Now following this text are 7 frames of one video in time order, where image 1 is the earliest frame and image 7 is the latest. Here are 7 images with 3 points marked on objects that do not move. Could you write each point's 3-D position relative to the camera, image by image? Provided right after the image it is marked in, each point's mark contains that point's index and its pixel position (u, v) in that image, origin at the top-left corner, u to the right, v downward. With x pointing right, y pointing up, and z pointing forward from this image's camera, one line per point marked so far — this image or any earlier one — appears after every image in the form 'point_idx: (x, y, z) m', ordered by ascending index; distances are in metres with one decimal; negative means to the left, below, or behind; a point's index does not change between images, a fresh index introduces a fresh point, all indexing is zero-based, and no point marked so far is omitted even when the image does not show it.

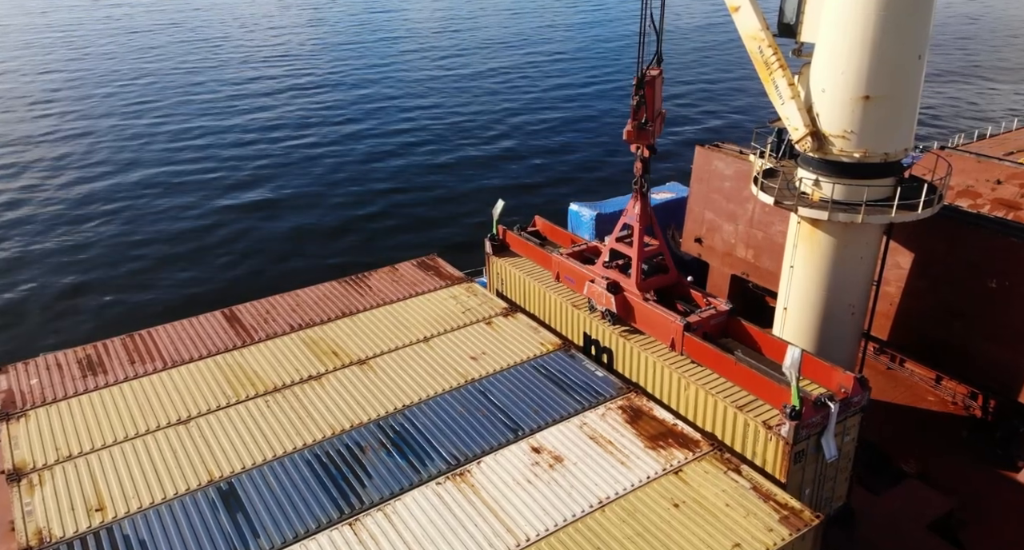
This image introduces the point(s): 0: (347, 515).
0: (-3.6, -5.3, +17.1) m
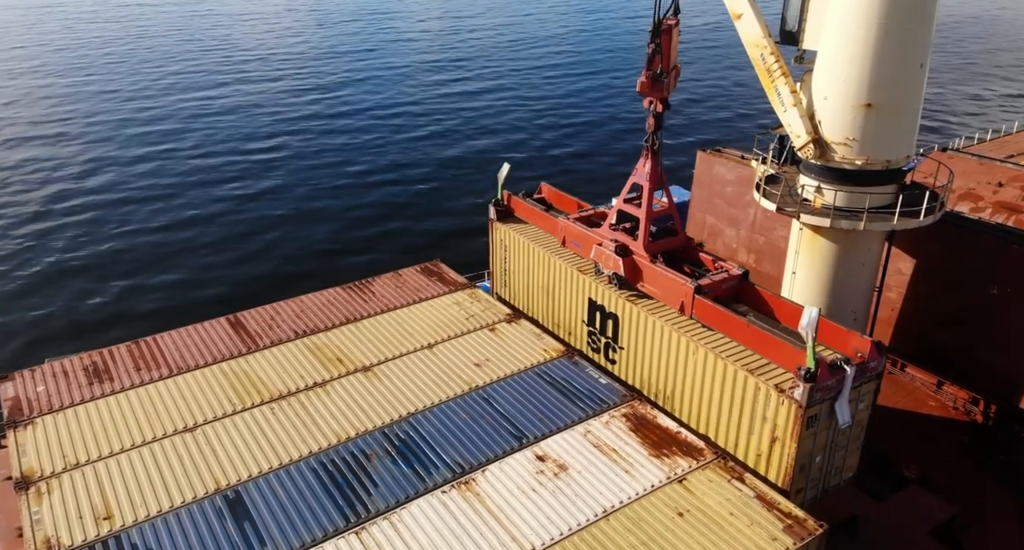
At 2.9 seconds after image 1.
0: (-3.5, -5.5, +17.2) m
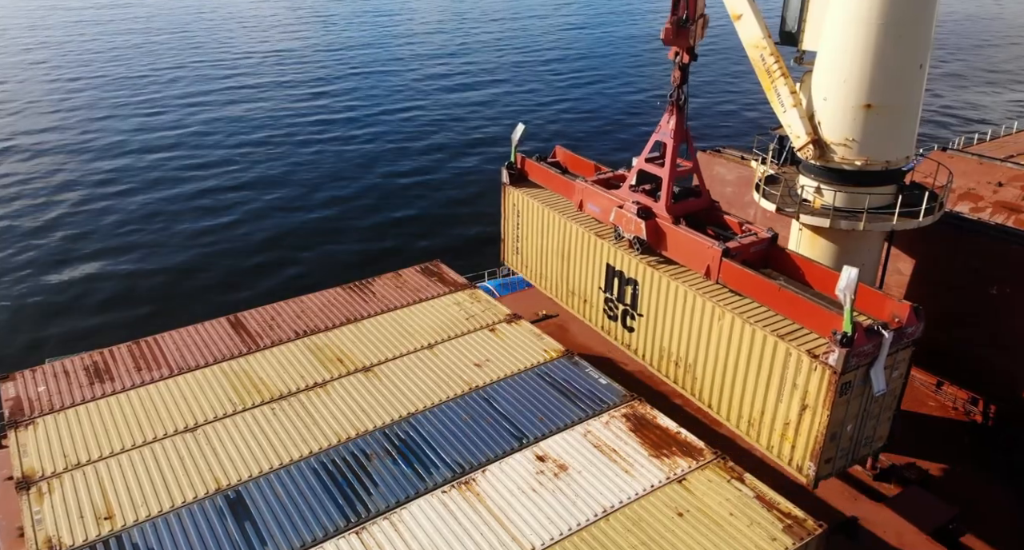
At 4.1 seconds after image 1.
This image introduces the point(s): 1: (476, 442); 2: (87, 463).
0: (-3.5, -5.5, +17.2) m
1: (-0.9, -4.2, +19.7) m
2: (-10.5, -4.6, +19.2) m
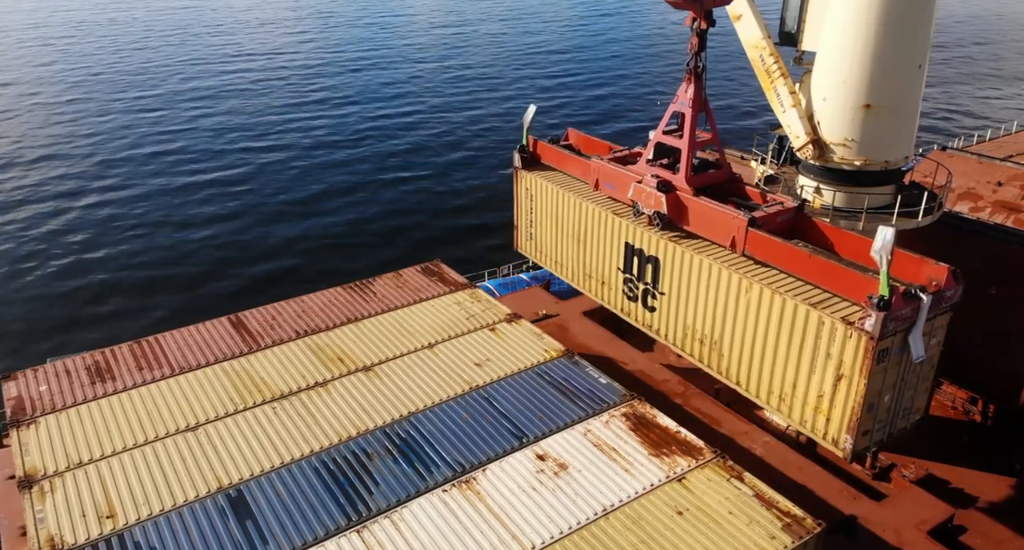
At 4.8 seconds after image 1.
0: (-3.5, -5.5, +17.3) m
1: (-0.9, -4.2, +19.7) m
2: (-10.5, -4.6, +19.2) m
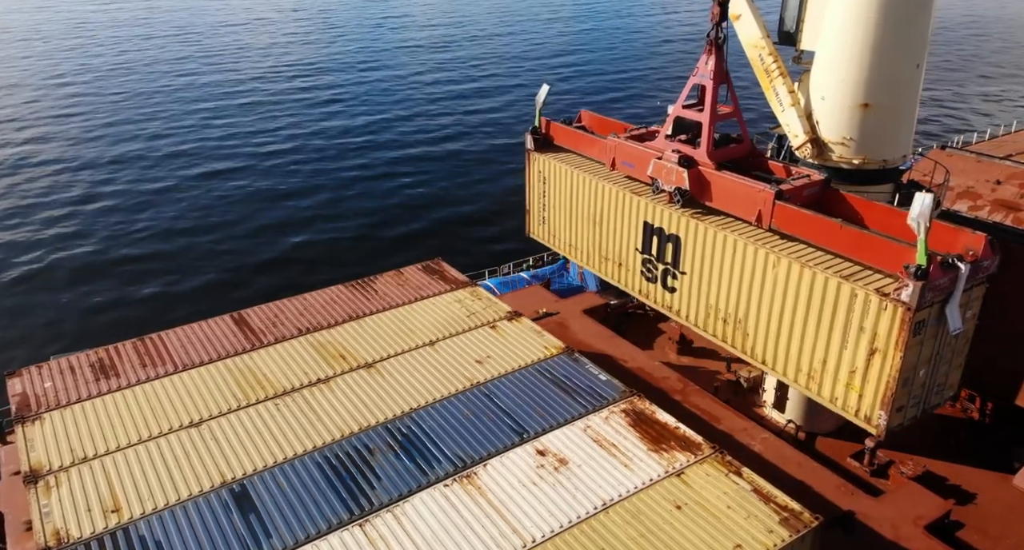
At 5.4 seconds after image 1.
0: (-3.5, -5.4, +17.5) m
1: (-0.9, -4.2, +19.9) m
2: (-10.5, -4.5, +19.4) m
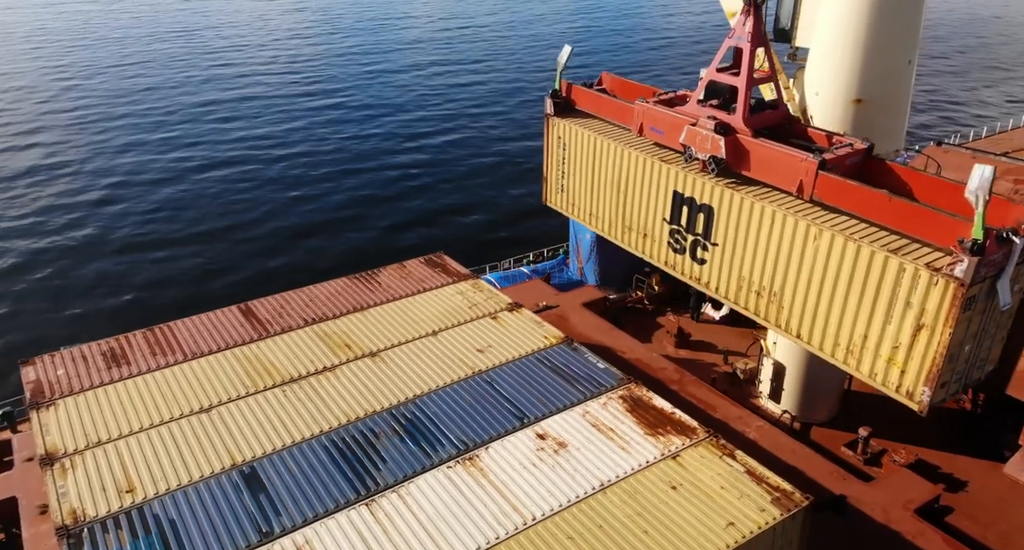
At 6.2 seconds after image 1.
0: (-3.5, -5.1, +18.1) m
1: (-0.9, -3.9, +20.5) m
2: (-10.4, -4.3, +20.0) m
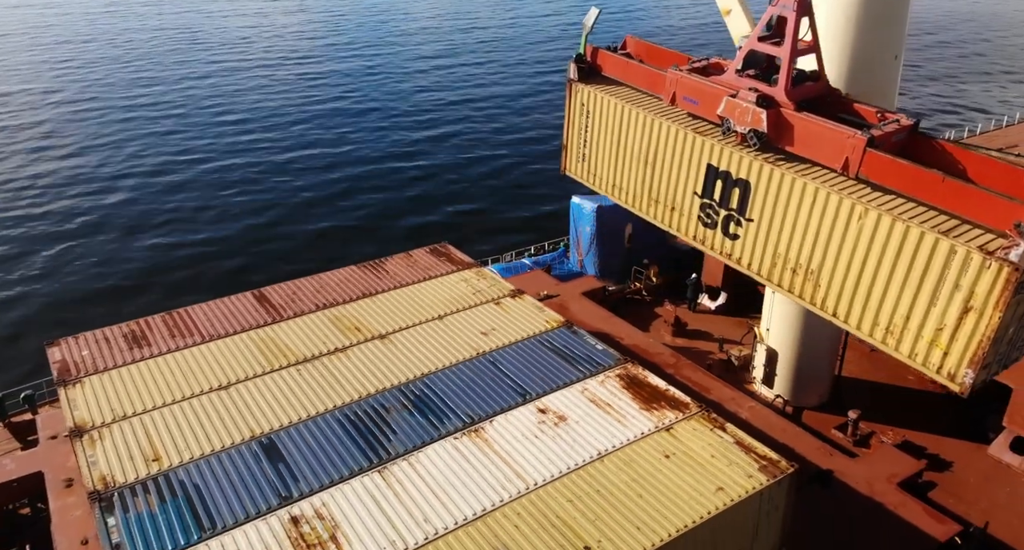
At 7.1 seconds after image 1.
0: (-3.4, -4.7, +19.2) m
1: (-0.8, -3.4, +21.7) m
2: (-10.3, -3.8, +21.2) m
